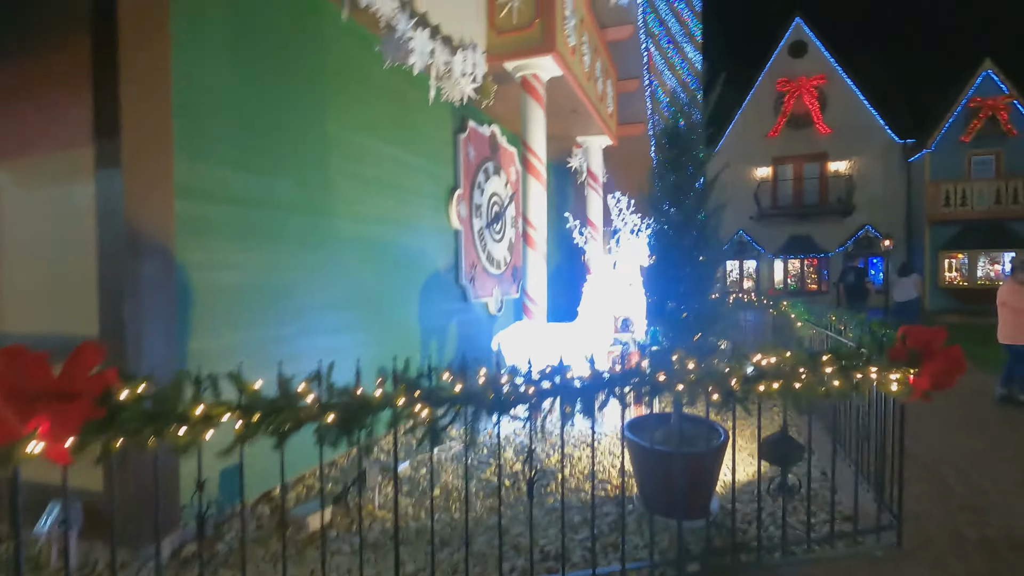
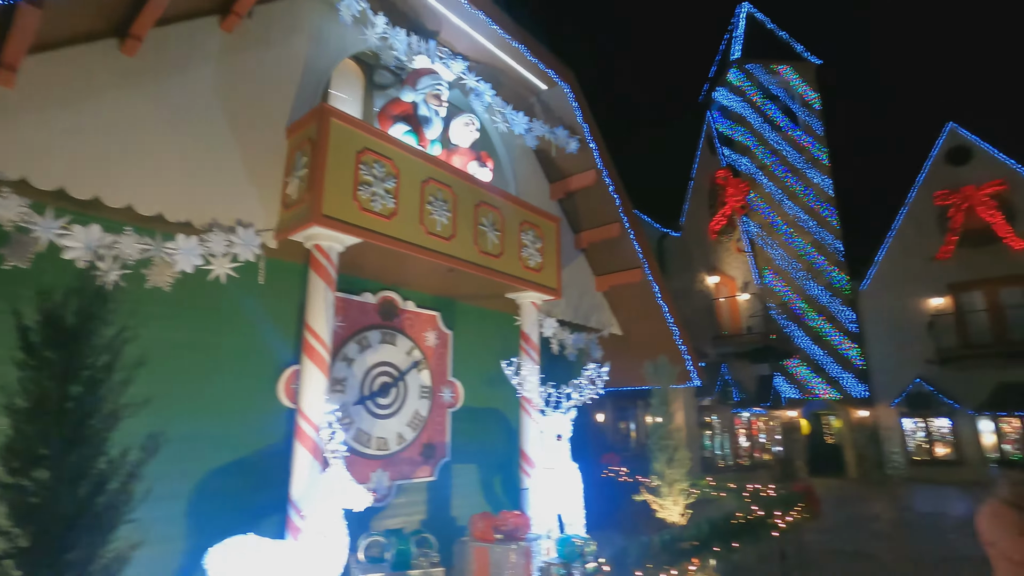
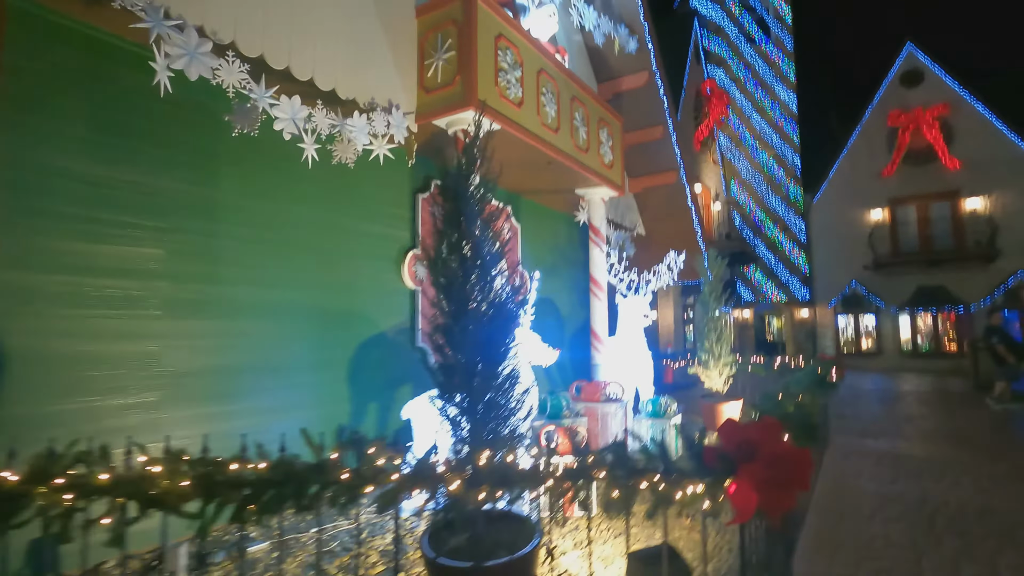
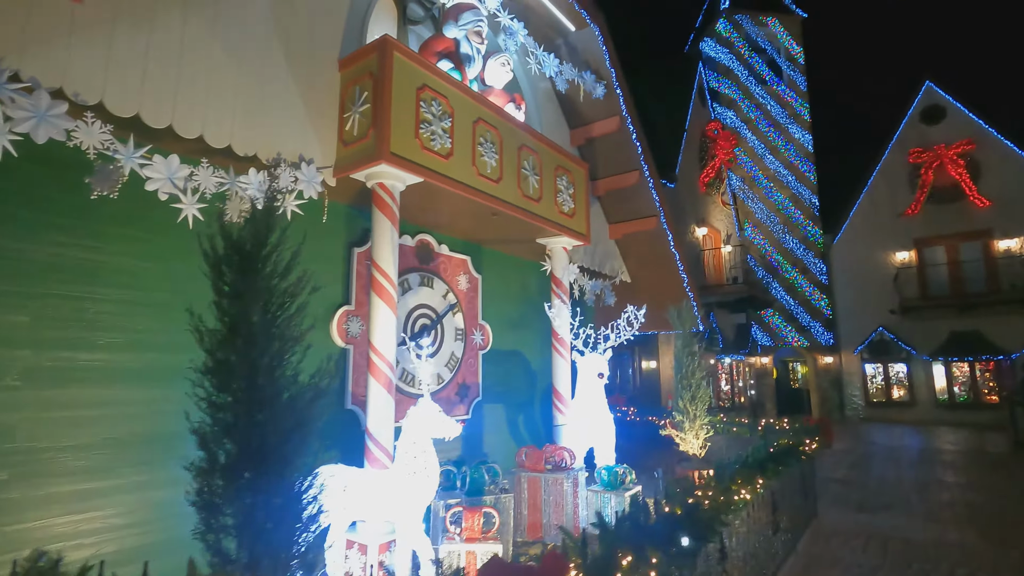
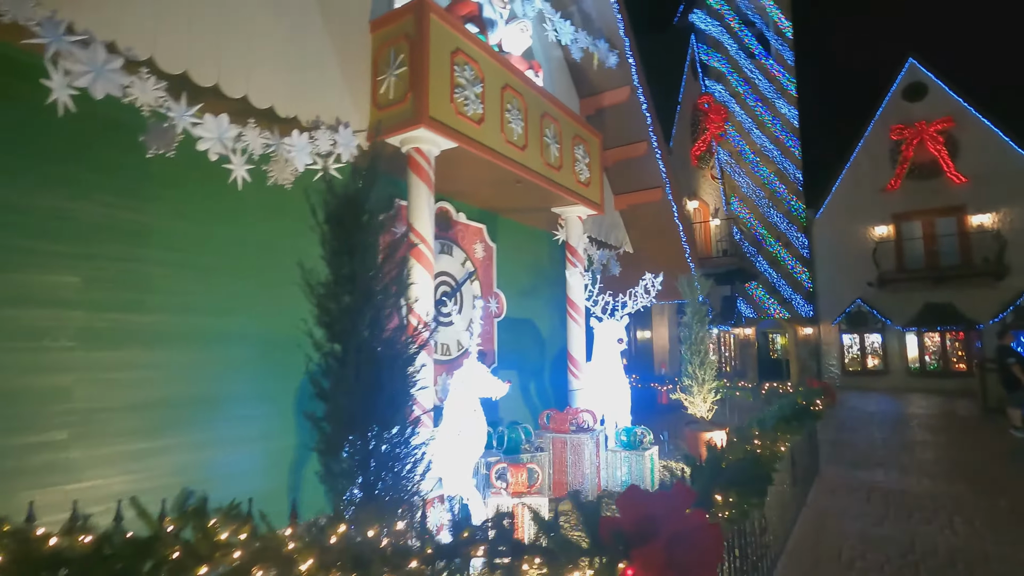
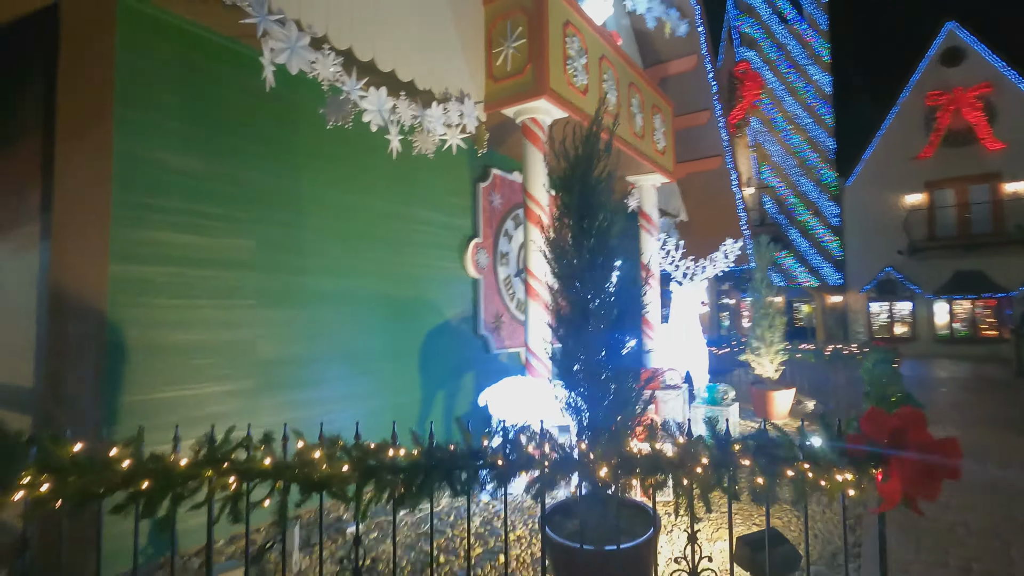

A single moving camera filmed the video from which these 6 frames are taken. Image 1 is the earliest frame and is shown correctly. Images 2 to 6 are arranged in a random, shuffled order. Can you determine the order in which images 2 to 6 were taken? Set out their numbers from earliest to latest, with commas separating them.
6, 3, 5, 4, 2
